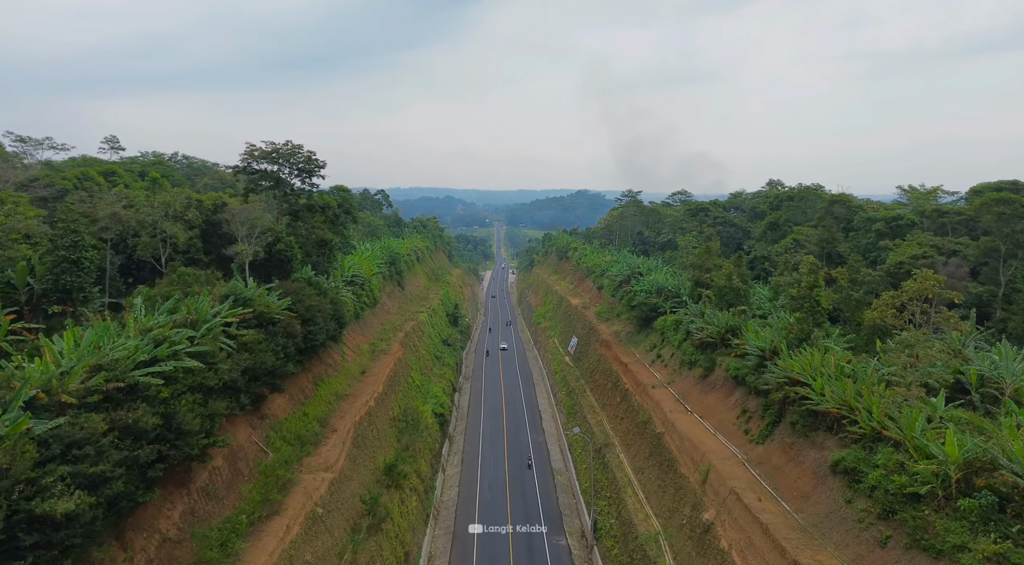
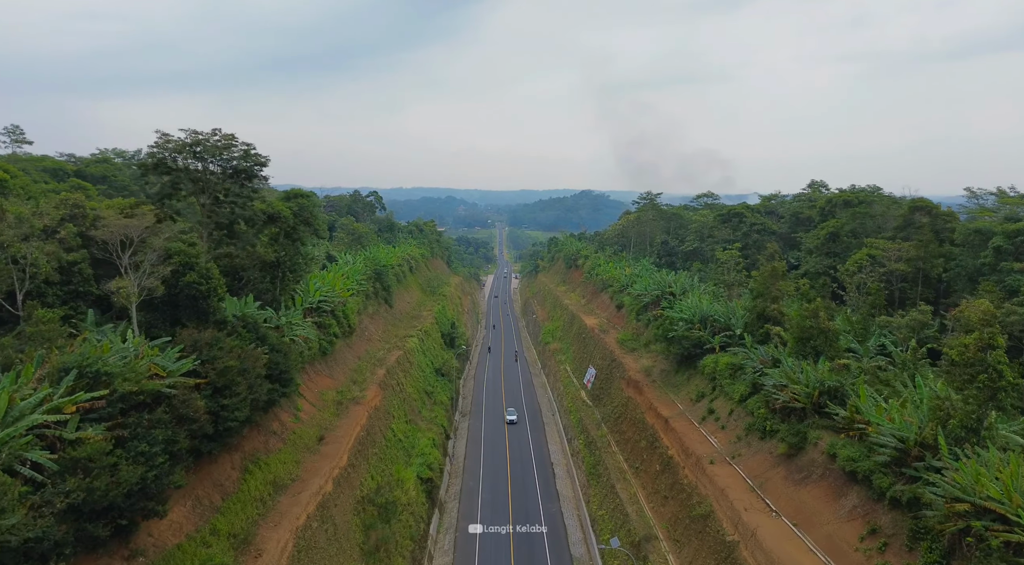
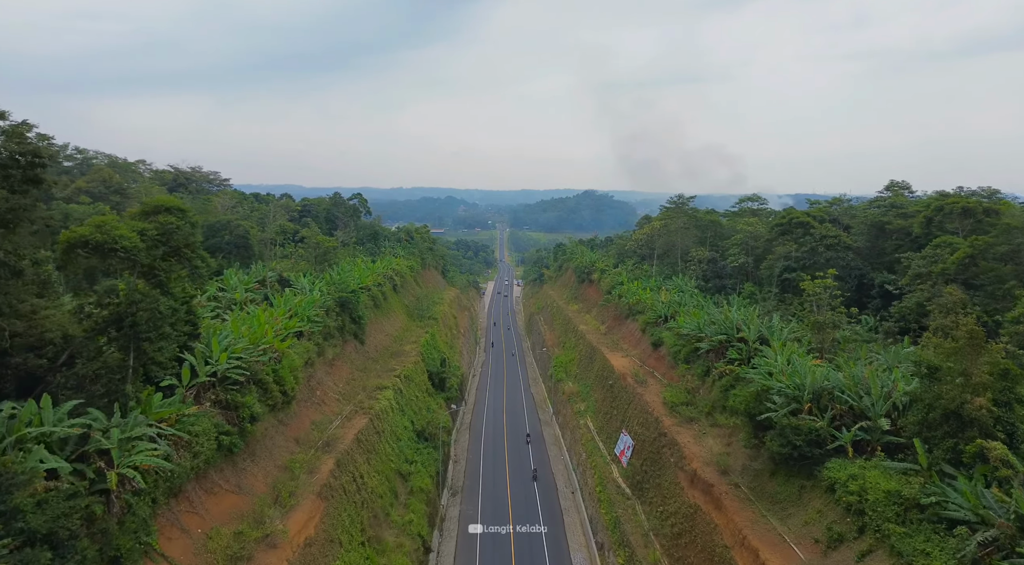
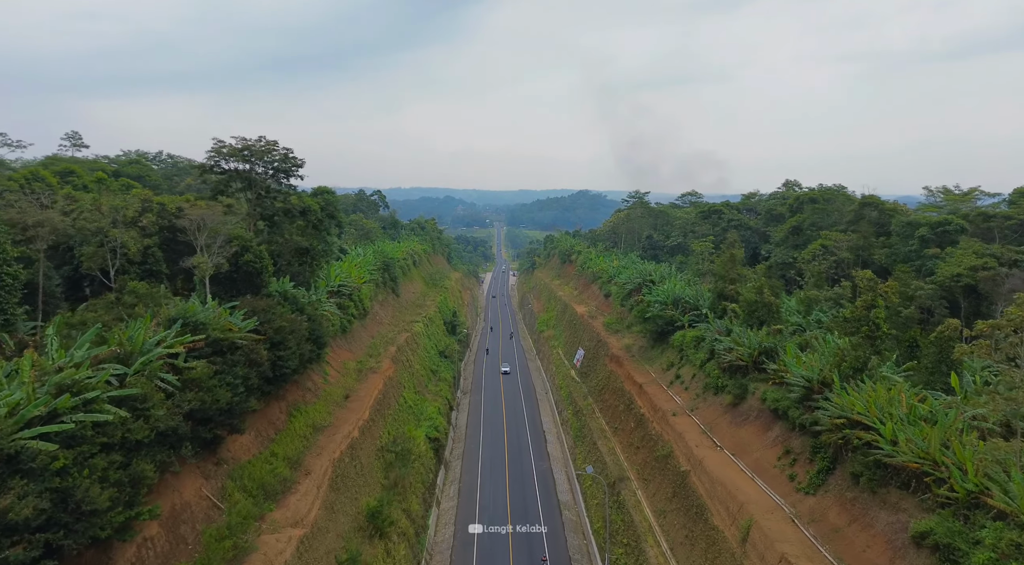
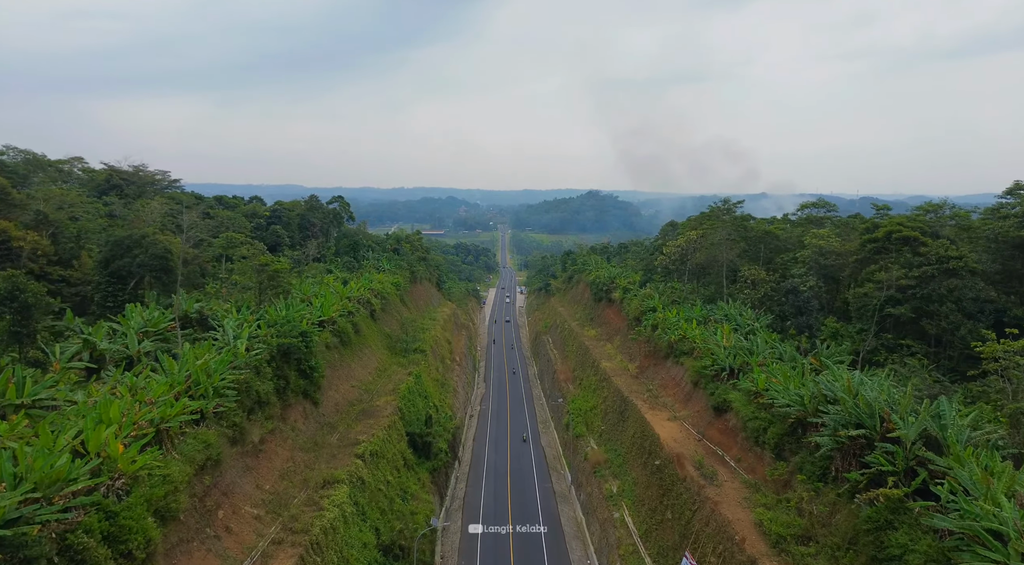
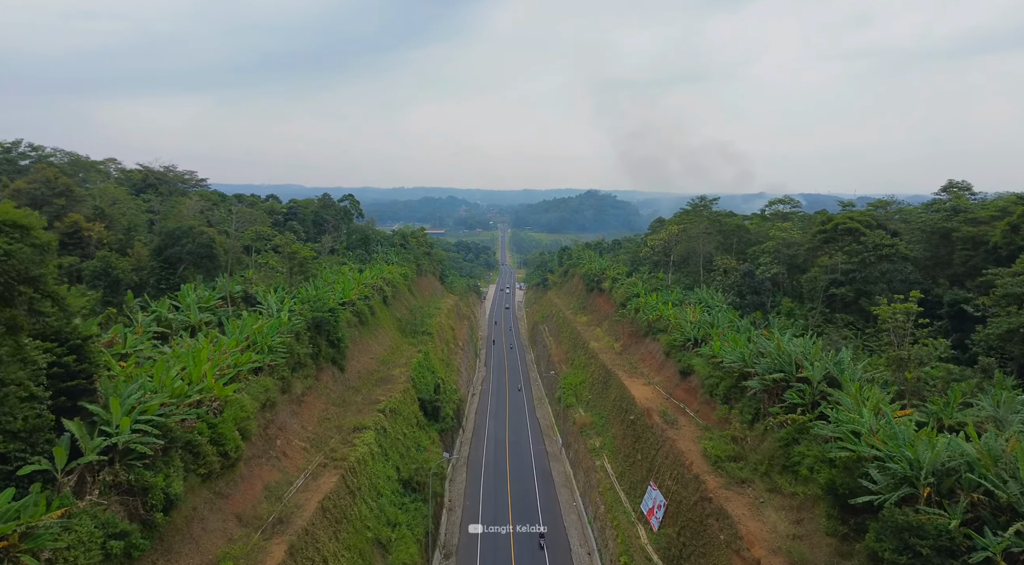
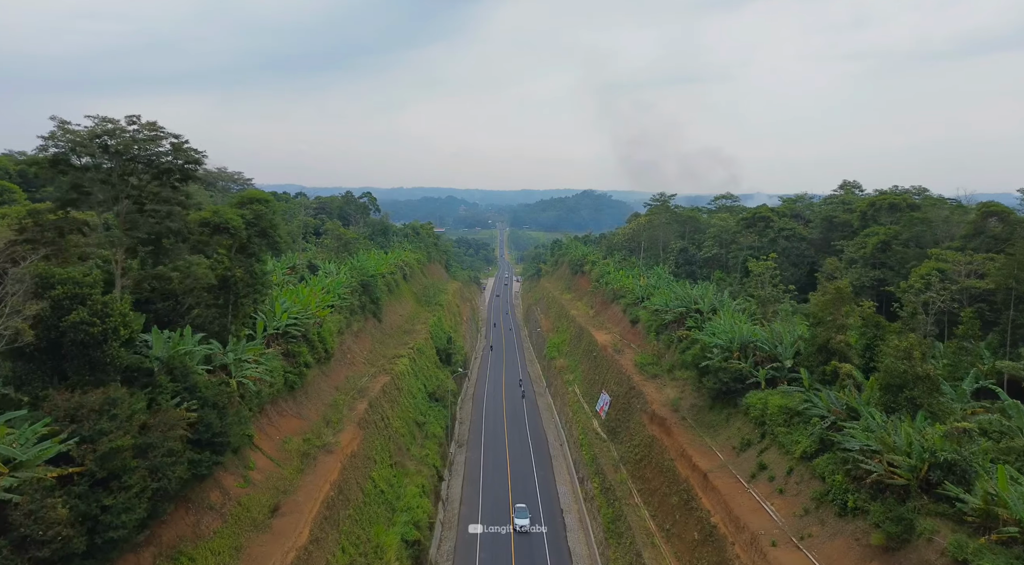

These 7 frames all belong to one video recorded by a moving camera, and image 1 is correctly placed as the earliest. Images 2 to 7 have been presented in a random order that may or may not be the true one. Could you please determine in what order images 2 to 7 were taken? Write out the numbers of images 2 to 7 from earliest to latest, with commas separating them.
4, 2, 7, 3, 6, 5
